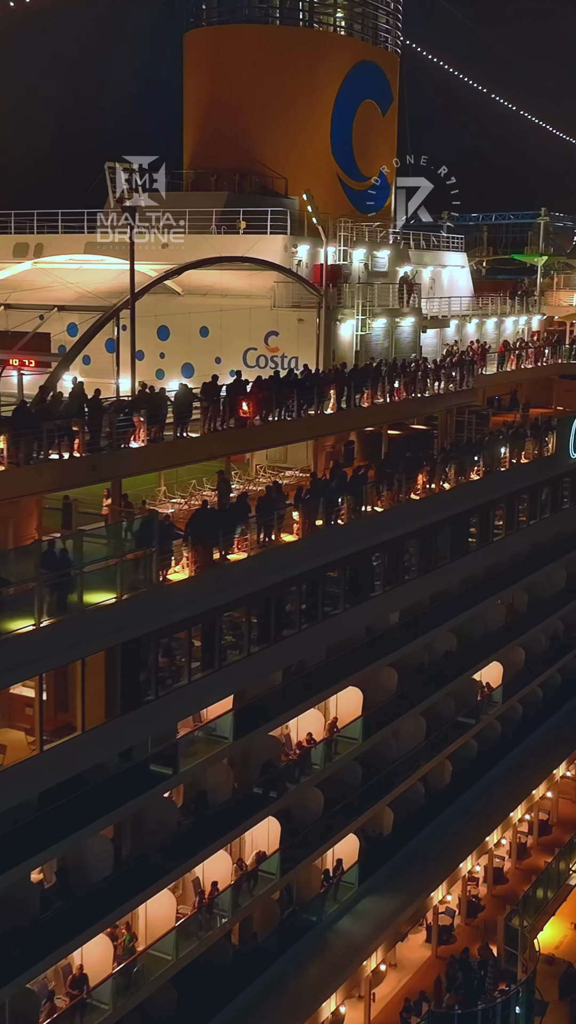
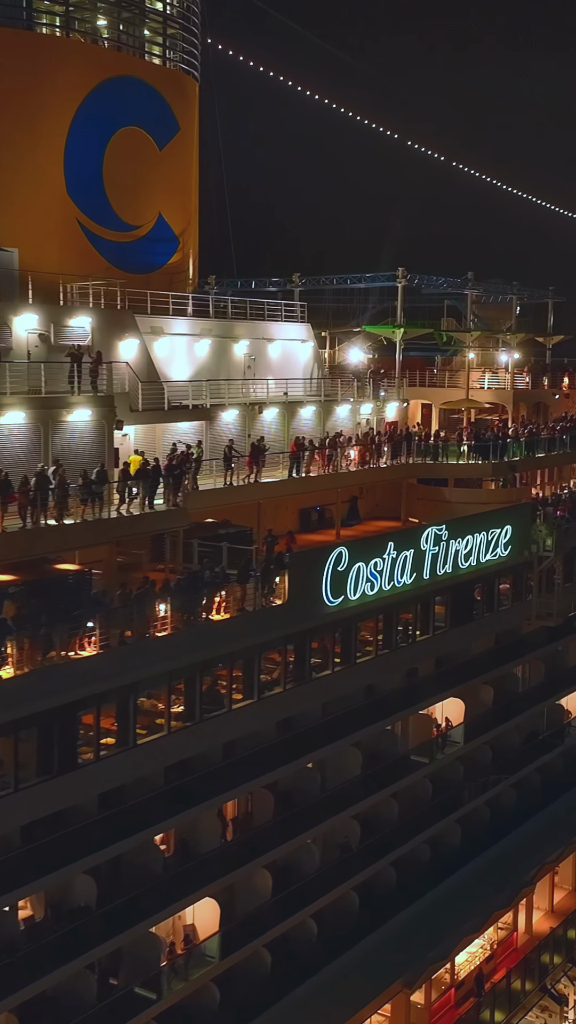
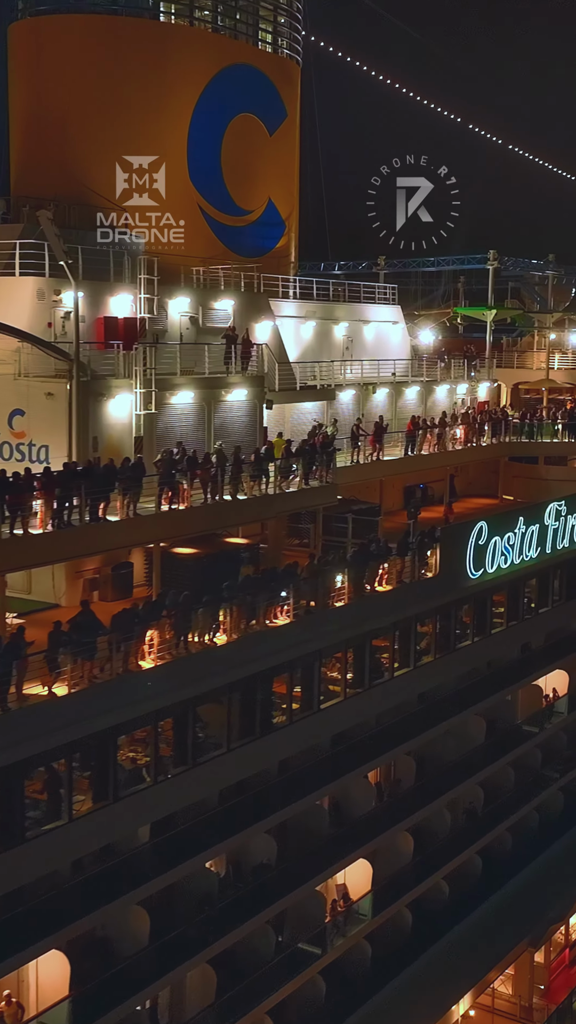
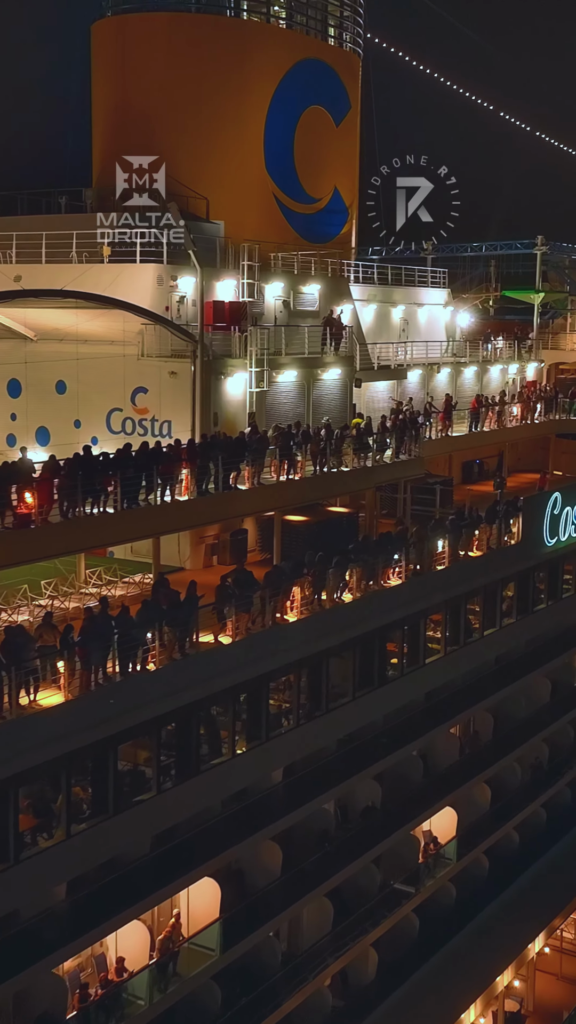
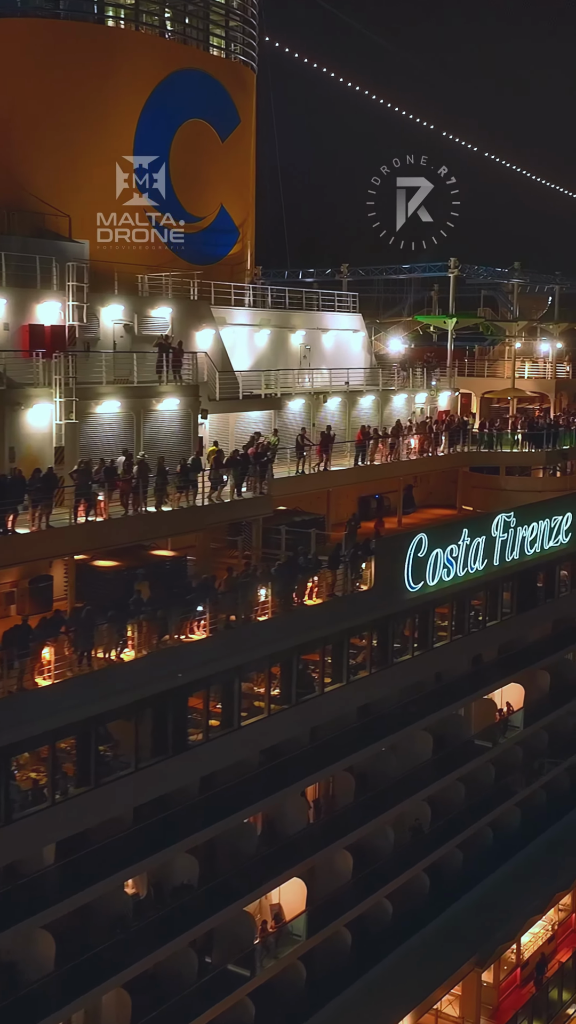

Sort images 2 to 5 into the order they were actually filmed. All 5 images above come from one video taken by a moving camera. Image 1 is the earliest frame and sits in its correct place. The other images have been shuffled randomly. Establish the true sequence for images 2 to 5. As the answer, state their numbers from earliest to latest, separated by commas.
4, 3, 5, 2
